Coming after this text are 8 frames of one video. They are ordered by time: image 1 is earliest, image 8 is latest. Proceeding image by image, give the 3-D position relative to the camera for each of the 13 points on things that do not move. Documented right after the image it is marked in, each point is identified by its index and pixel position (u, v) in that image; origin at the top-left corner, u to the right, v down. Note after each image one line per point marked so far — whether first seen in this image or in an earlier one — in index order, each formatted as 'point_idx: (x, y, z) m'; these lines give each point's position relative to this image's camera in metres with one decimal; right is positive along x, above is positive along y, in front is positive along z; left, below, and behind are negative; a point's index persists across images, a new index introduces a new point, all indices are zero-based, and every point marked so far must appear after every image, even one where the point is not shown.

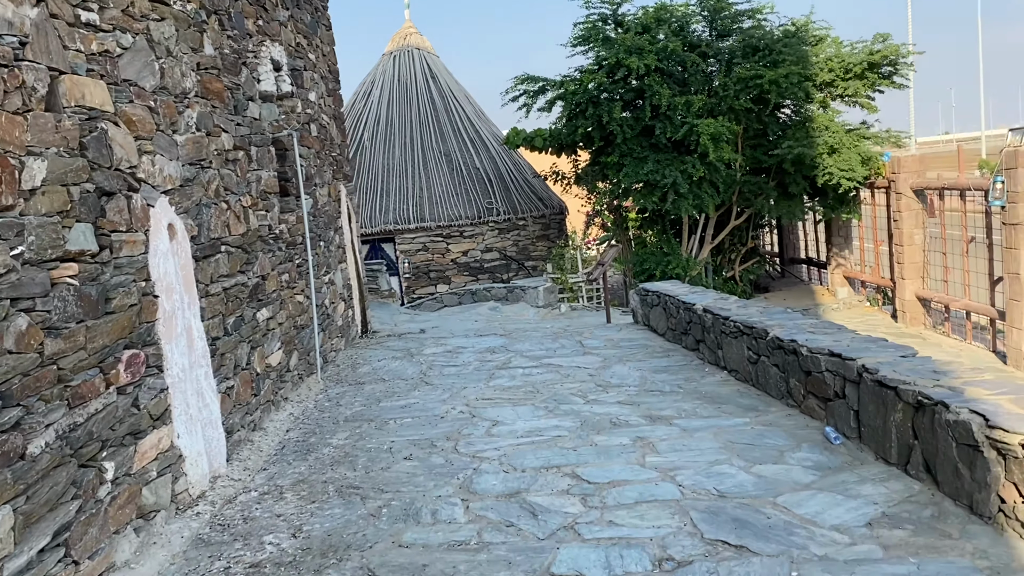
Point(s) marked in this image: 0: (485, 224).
0: (-0.4, +1.0, +14.0) m
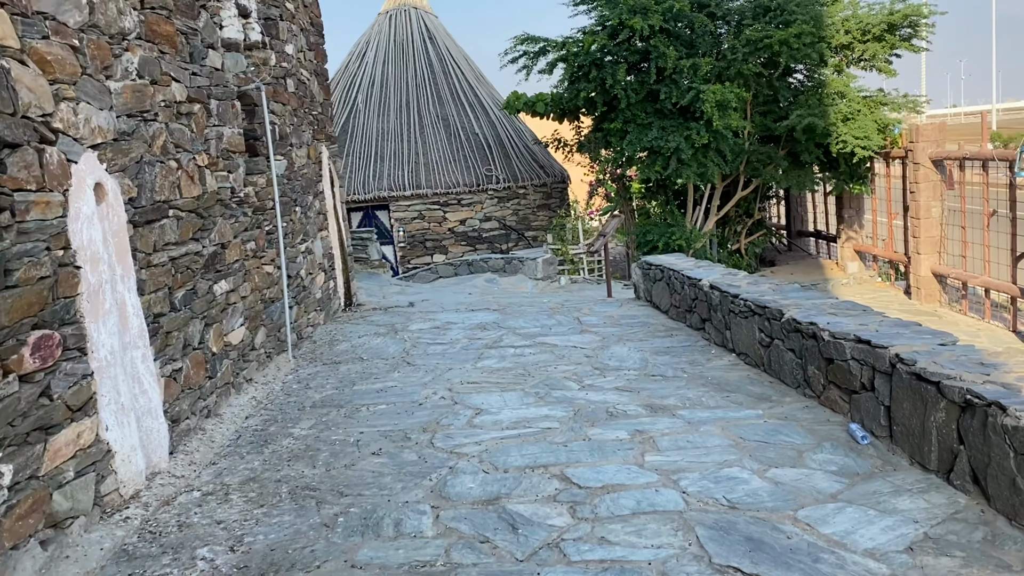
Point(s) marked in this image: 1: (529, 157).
0: (-0.4, +1.5, +13.5) m
1: (+0.3, +2.1, +13.9) m
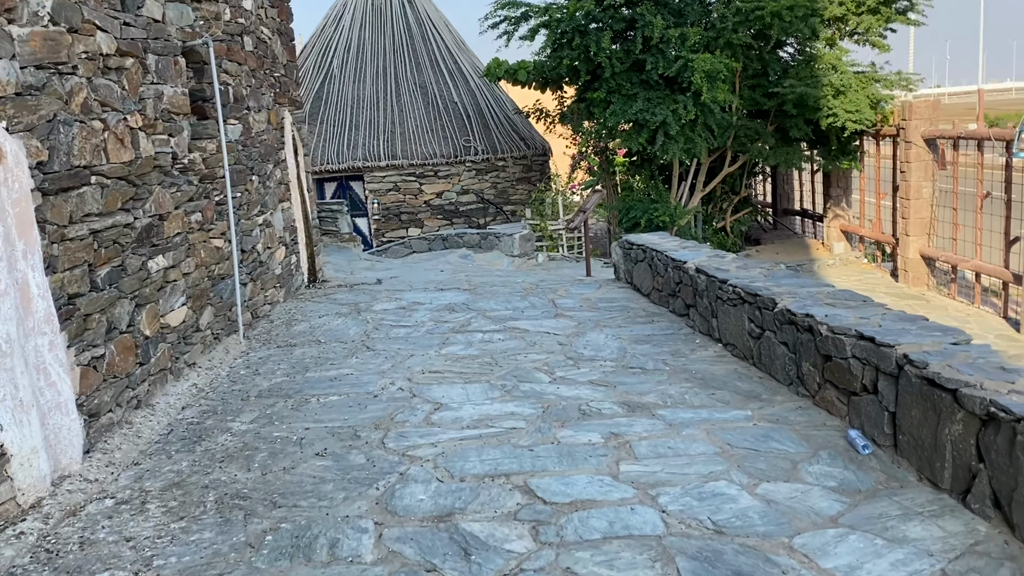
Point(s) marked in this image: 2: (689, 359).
0: (-0.7, +1.9, +13.0) m
1: (0.0, +2.5, +13.5) m
2: (+0.8, -0.3, +4.1) m
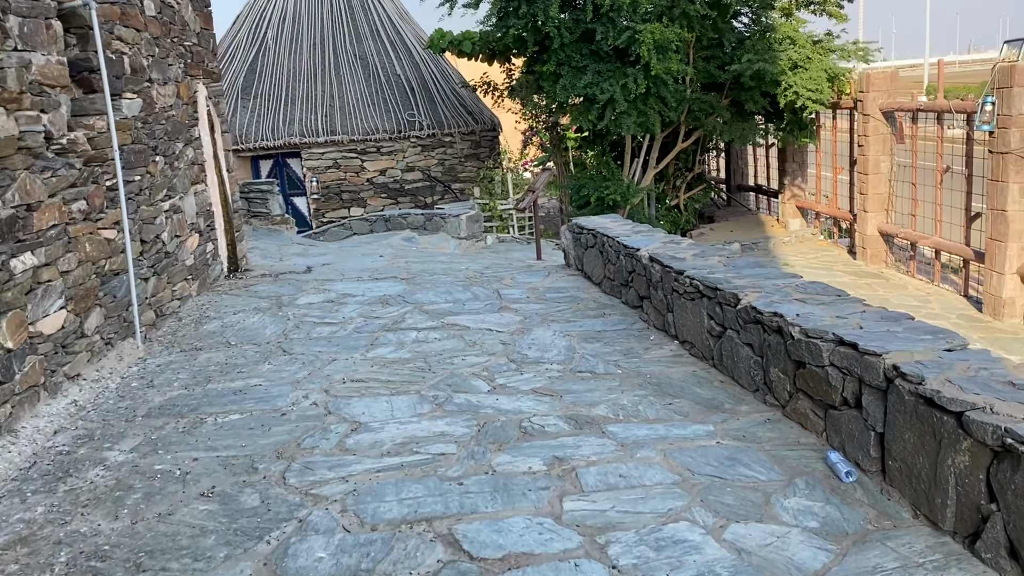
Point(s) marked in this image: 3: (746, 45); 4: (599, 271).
0: (-1.5, +2.1, +12.4) m
1: (-0.8, +2.7, +12.9) m
2: (+0.6, -0.3, +3.7) m
3: (+2.6, +2.7, +9.9) m
4: (+0.5, +0.1, +5.2) m
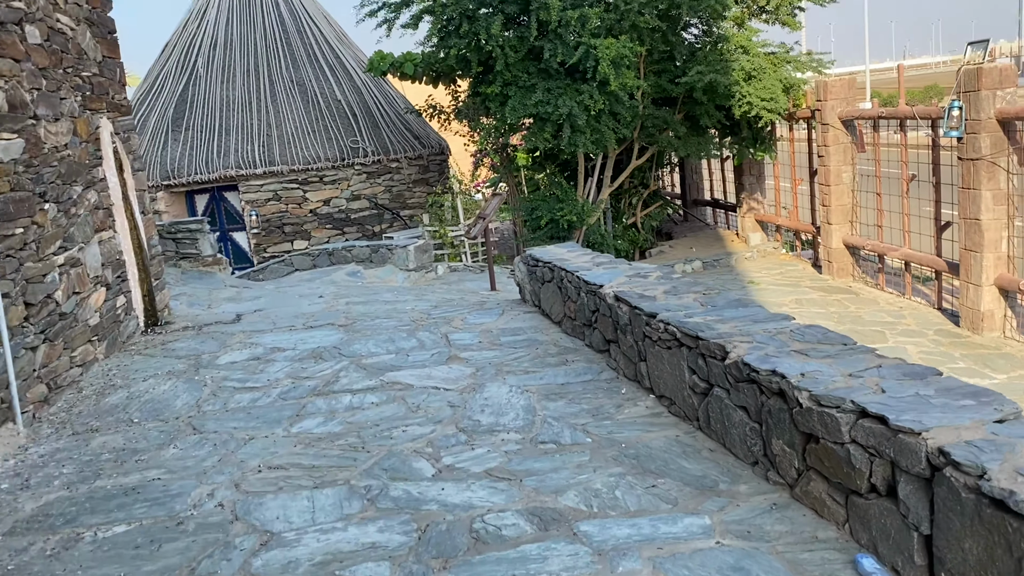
0: (-2.2, +1.6, +11.8) m
1: (-1.6, +2.3, +12.3) m
2: (+0.4, -0.5, +3.2) m
3: (+2.0, +2.5, +9.5) m
4: (+0.2, -0.1, +4.7) m
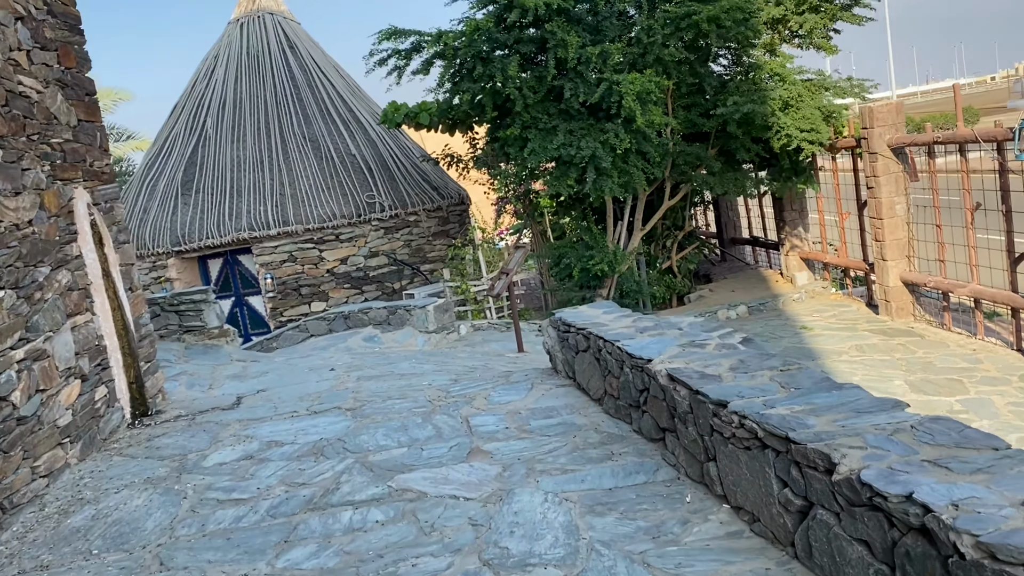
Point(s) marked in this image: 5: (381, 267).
0: (-1.9, +0.8, +11.3) m
1: (-1.3, +1.5, +11.8) m
2: (+0.5, -0.7, +2.5) m
3: (+2.2, +2.0, +8.9) m
4: (+0.4, -0.4, +4.0) m
5: (-1.7, +0.3, +11.5) m
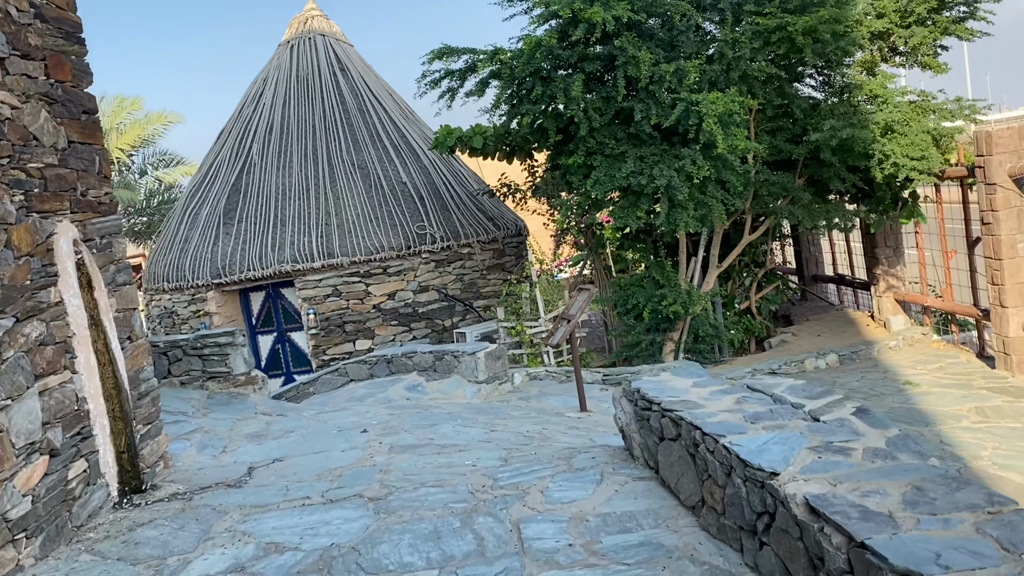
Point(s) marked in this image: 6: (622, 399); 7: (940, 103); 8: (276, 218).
0: (-1.1, +0.4, +10.5) m
1: (-0.5, +1.0, +11.0) m
2: (+0.6, -0.9, +1.5) m
3: (+2.8, +1.6, +7.9) m
4: (+0.6, -0.7, +3.0) m
5: (-1.0, -0.2, +10.7) m
6: (+0.5, -0.5, +3.8) m
7: (+4.0, +1.8, +8.2) m
8: (-2.8, +0.9, +10.6) m
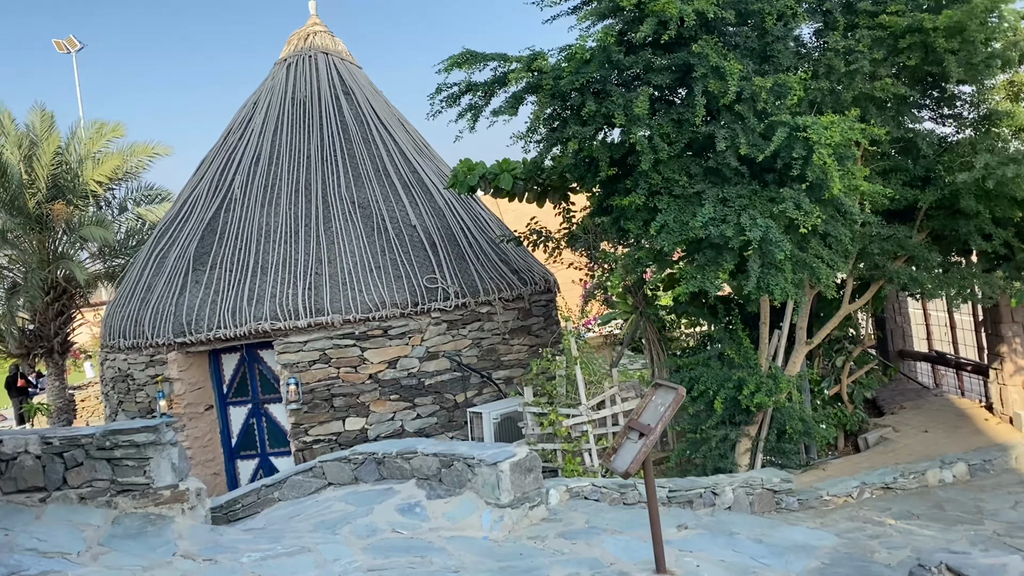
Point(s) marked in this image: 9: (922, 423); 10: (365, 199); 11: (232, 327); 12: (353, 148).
0: (-0.9, -0.3, +8.6) m
1: (-0.2, +0.3, +9.1) m
2: (+0.7, -1.1, -0.5) m
3: (+3.1, +1.0, +6.0) m
4: (+0.7, -1.0, +1.0) m
5: (-0.7, -0.8, +8.7) m
6: (+0.6, -0.8, +1.8) m
7: (+4.3, +1.1, +6.2) m
8: (-2.5, +0.2, +8.7) m
9: (+3.8, -1.2, +8.1) m
10: (-1.5, +0.9, +9.2) m
11: (-2.7, -0.4, +8.3) m
12: (-1.7, +1.5, +9.6) m
